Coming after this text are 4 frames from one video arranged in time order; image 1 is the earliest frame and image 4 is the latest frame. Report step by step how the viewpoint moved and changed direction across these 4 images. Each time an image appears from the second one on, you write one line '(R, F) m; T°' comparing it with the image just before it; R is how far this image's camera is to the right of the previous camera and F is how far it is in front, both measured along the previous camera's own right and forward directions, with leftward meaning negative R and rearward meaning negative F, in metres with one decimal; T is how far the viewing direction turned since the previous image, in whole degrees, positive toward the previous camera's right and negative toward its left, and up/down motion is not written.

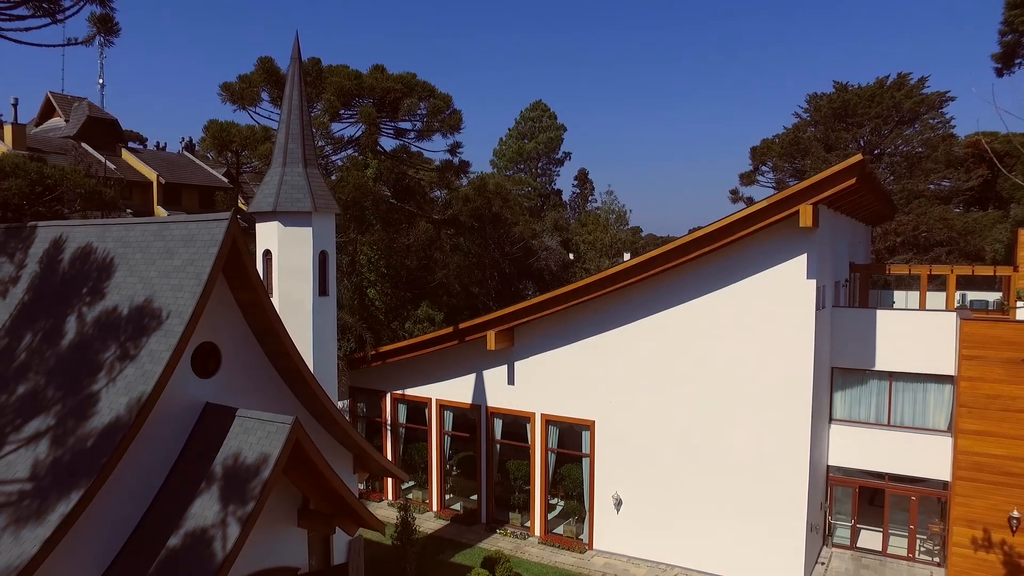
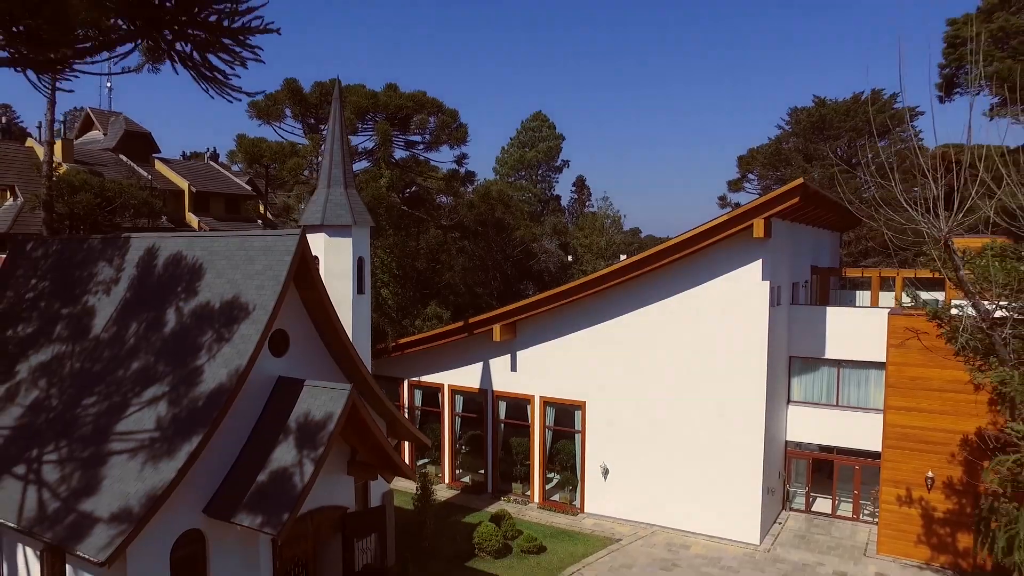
(-0.1, -2.5) m; 0°
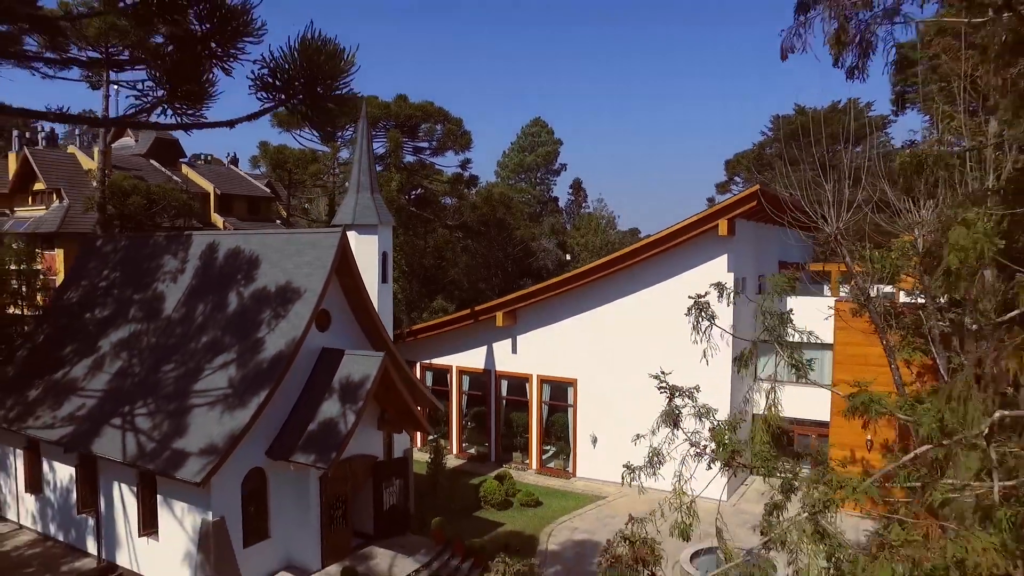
(0.0, -2.5) m; 0°
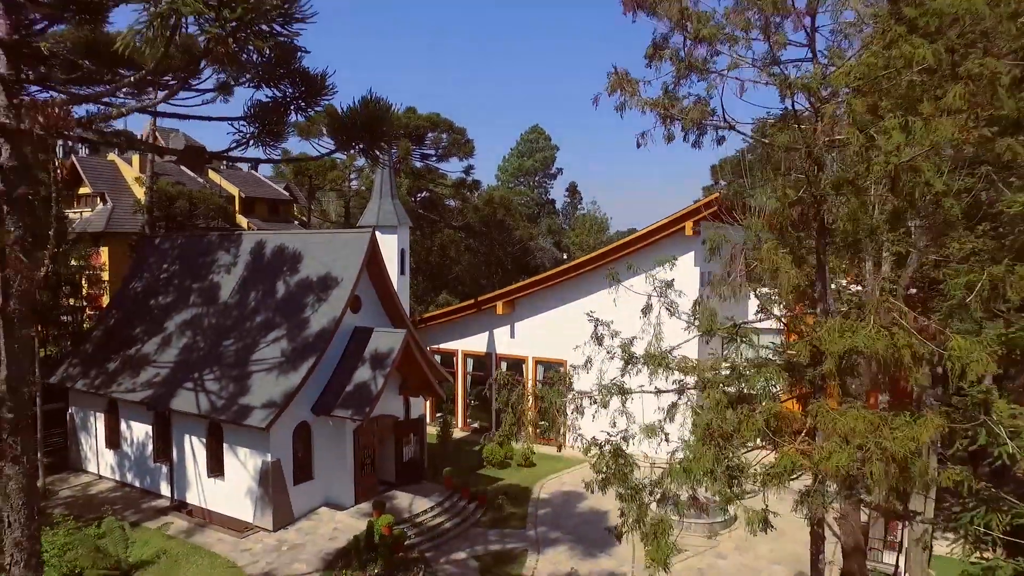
(+0.1, -3.0) m; 0°
